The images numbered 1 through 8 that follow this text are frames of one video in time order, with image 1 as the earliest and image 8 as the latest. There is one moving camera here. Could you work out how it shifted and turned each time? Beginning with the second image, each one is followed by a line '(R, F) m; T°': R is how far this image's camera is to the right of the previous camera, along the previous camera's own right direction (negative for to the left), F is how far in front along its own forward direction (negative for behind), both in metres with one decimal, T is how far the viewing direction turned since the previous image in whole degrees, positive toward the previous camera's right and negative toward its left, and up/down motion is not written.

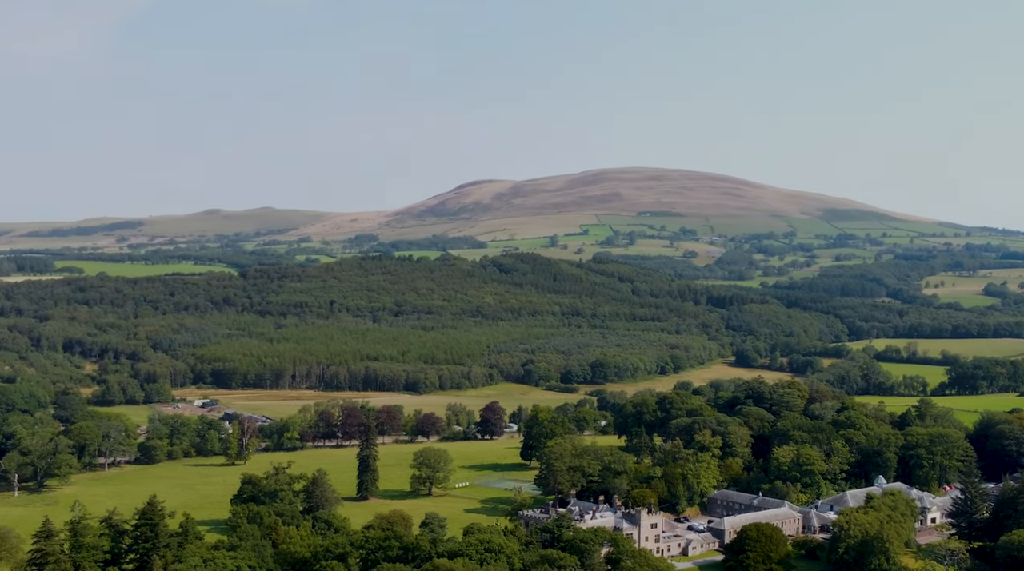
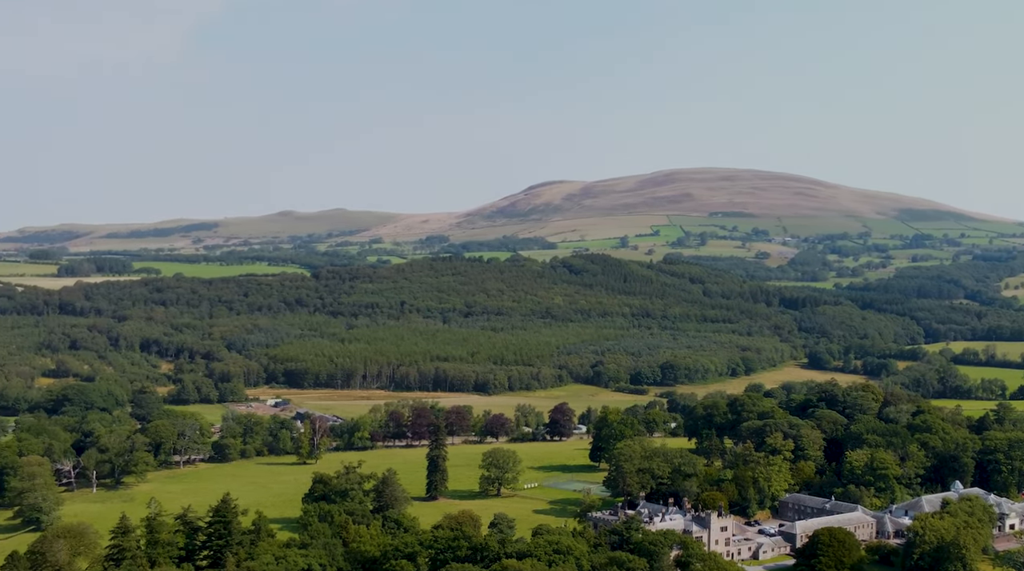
(+0.1, -0.4) m; -3°
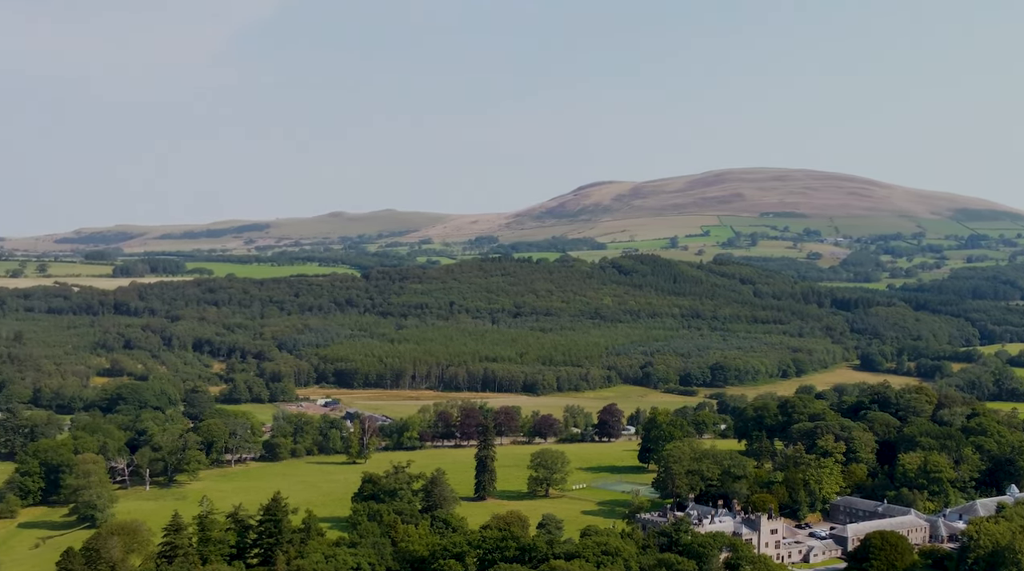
(+0.1, -0.3) m; -2°
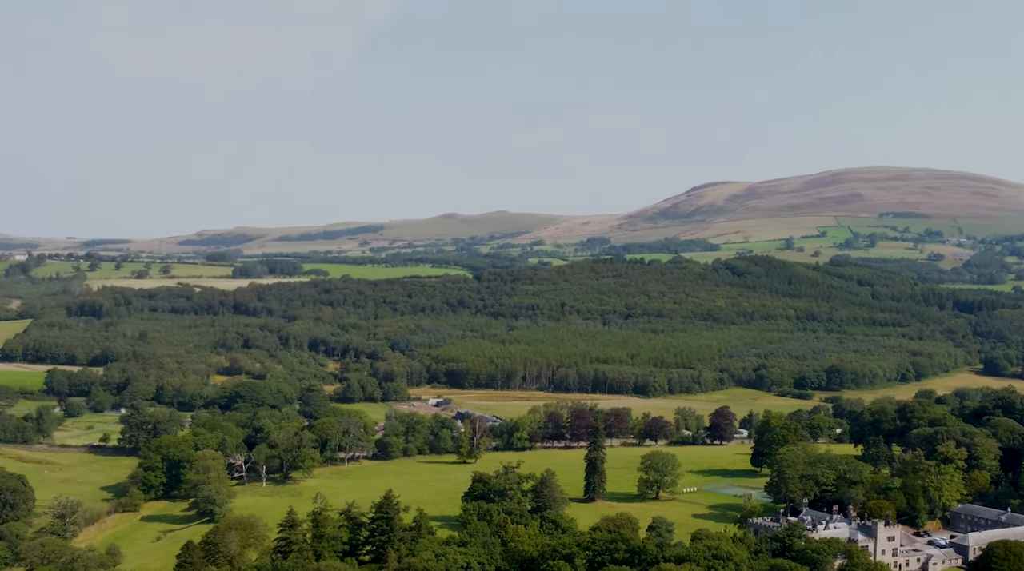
(+0.2, -0.4) m; -5°
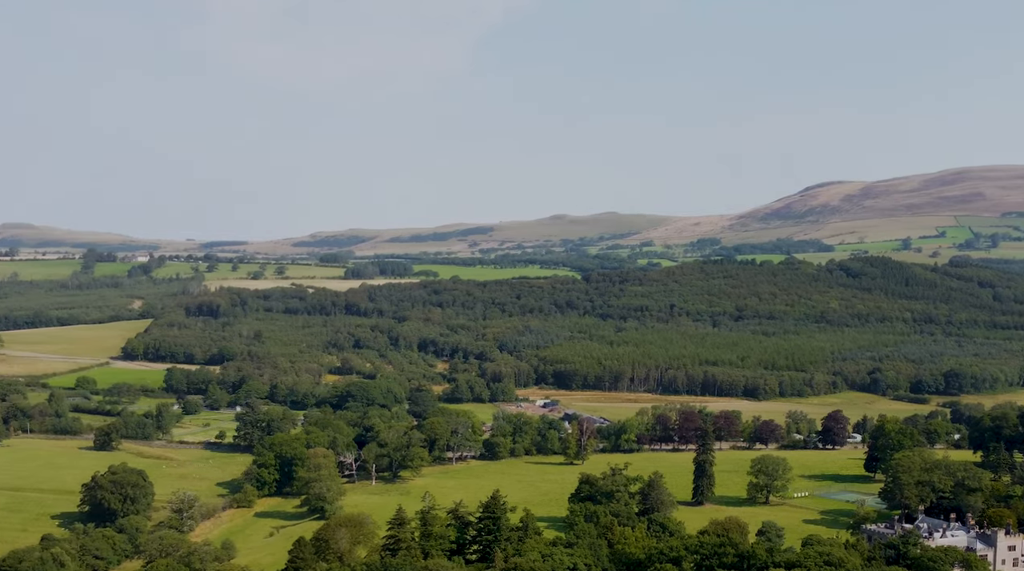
(+0.3, -0.3) m; -5°
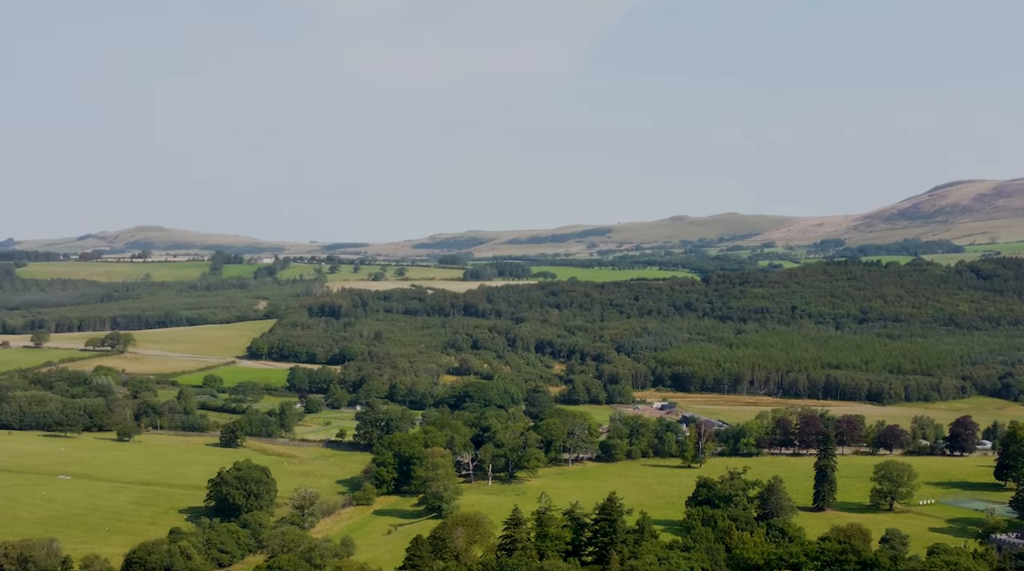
(+0.3, -0.2) m; -5°
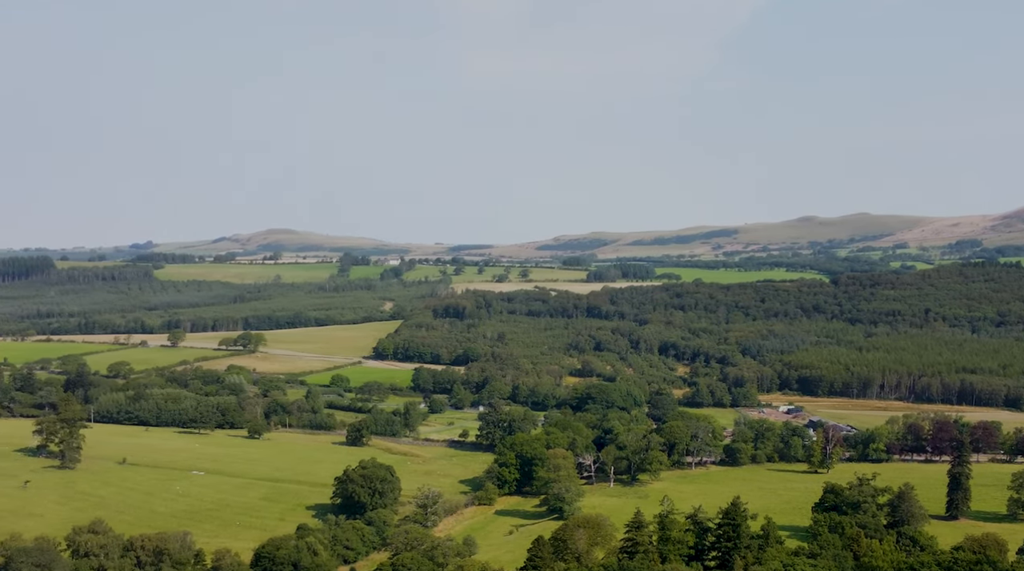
(+0.4, 0.0) m; -5°
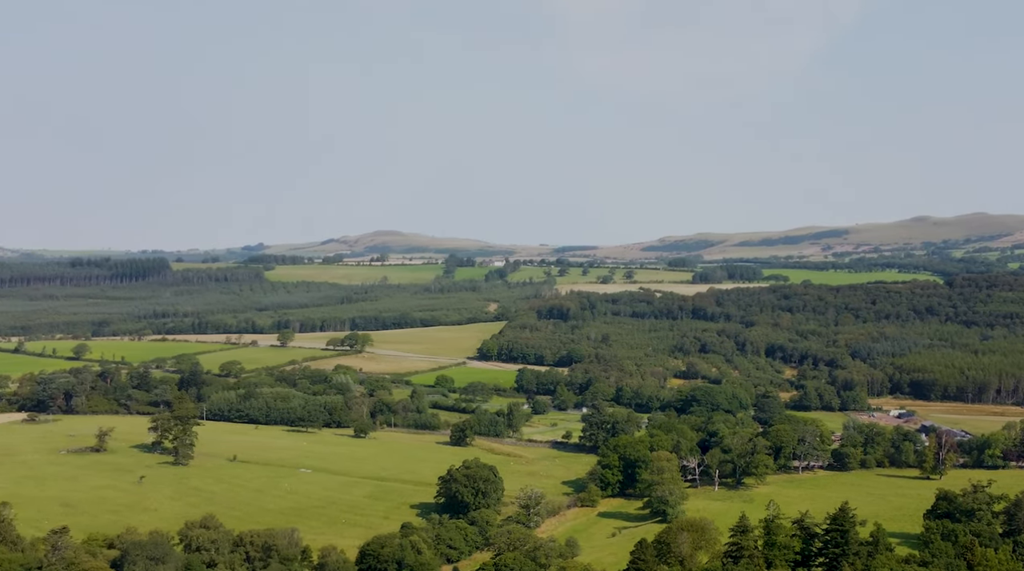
(+0.3, +0.3) m; -5°
